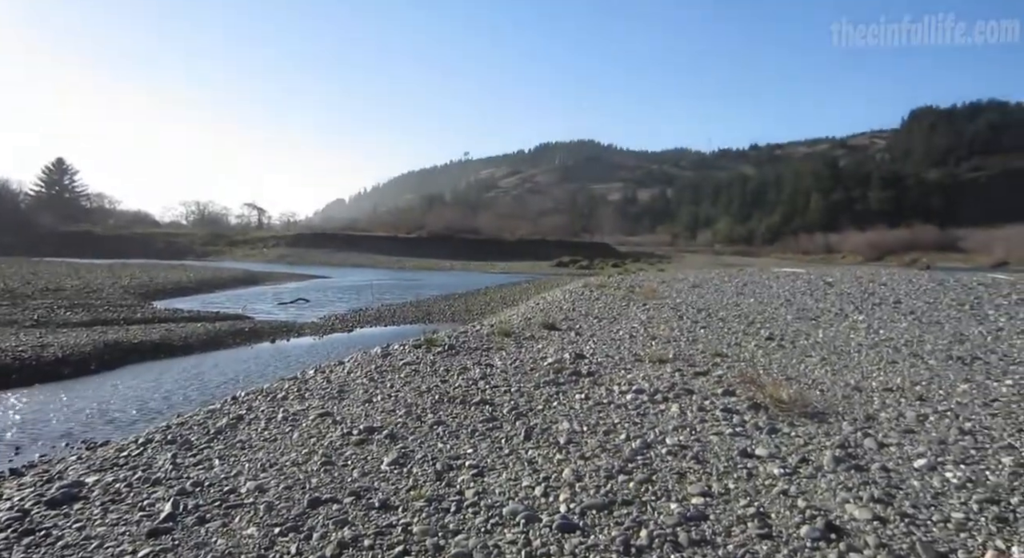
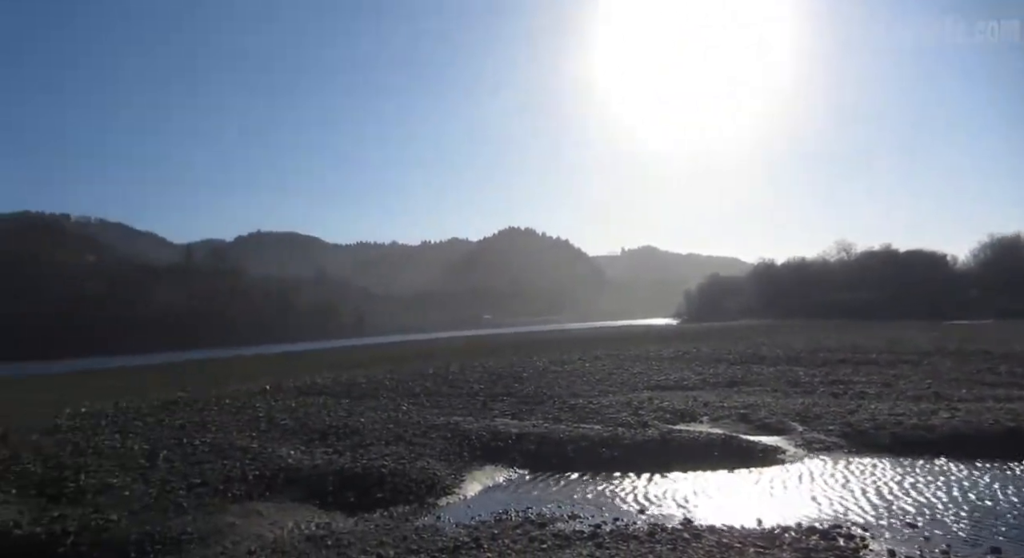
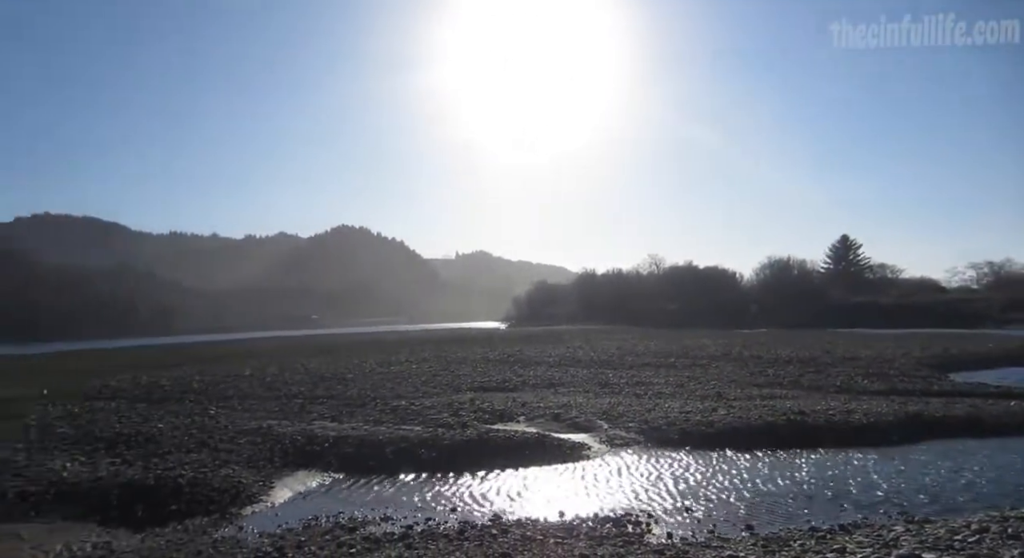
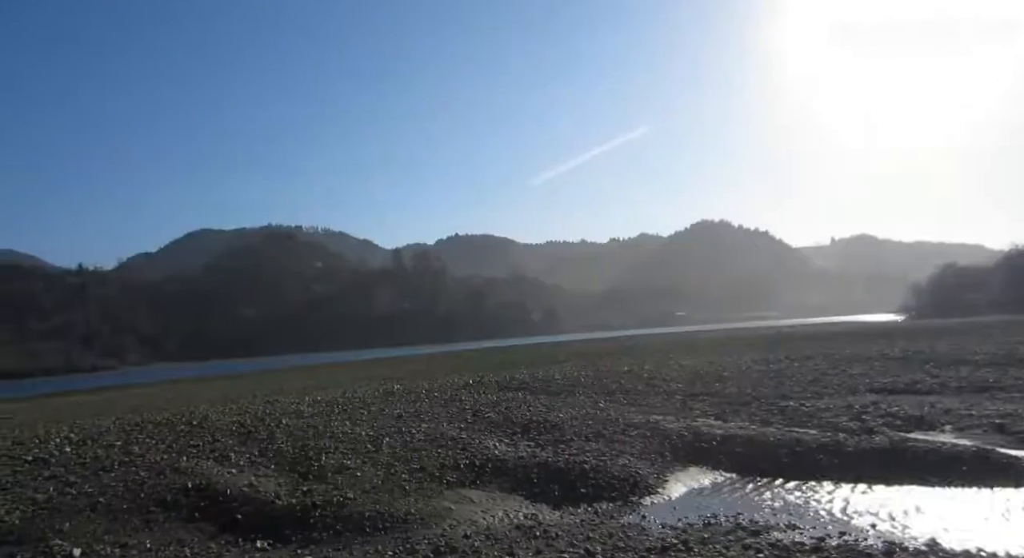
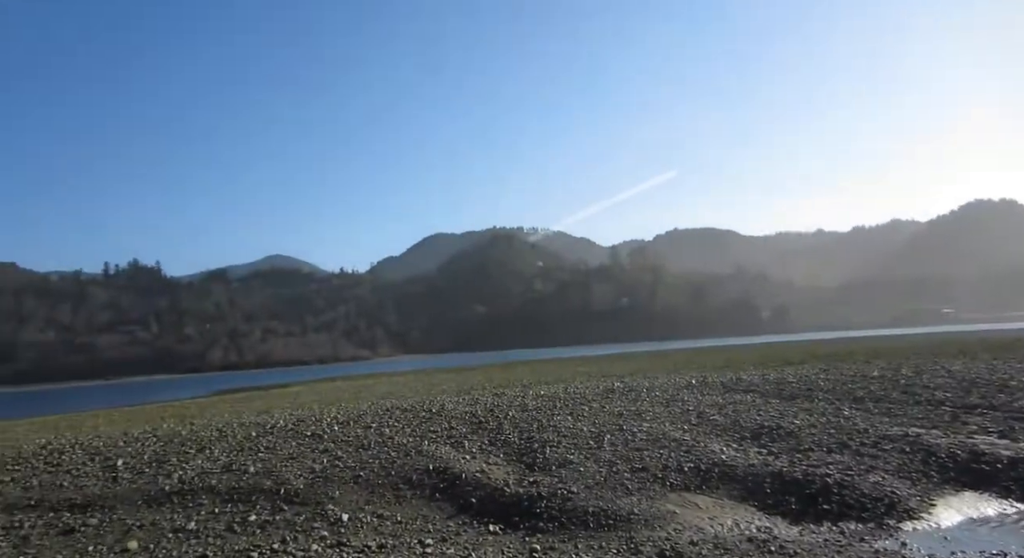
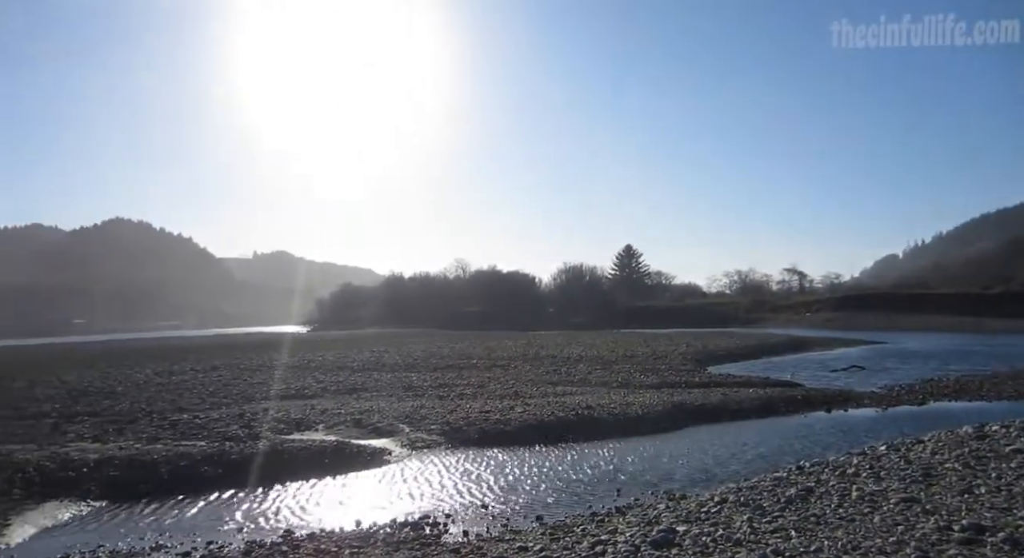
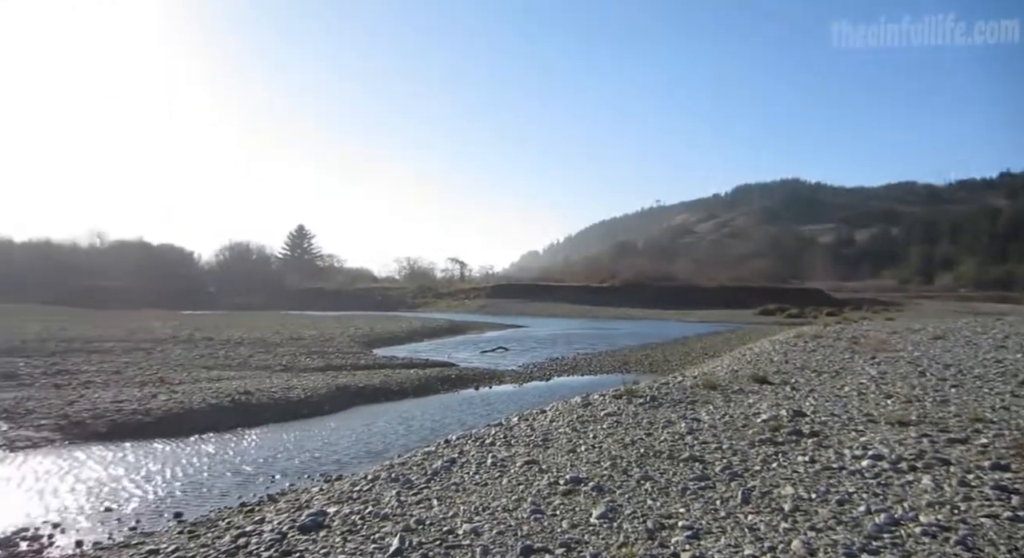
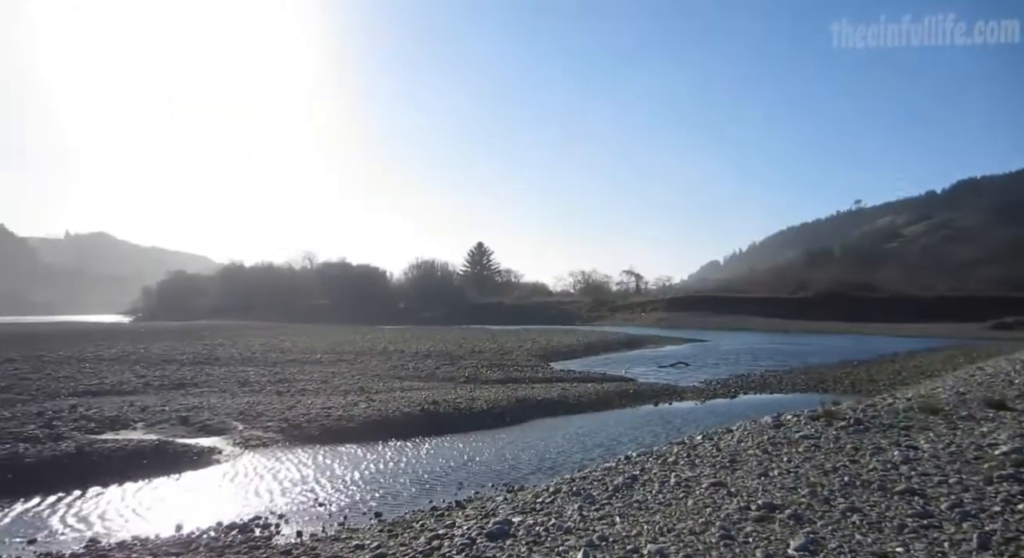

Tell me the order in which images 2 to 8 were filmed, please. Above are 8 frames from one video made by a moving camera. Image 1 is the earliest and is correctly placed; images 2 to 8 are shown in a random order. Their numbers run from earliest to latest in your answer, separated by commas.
7, 8, 6, 3, 2, 4, 5
